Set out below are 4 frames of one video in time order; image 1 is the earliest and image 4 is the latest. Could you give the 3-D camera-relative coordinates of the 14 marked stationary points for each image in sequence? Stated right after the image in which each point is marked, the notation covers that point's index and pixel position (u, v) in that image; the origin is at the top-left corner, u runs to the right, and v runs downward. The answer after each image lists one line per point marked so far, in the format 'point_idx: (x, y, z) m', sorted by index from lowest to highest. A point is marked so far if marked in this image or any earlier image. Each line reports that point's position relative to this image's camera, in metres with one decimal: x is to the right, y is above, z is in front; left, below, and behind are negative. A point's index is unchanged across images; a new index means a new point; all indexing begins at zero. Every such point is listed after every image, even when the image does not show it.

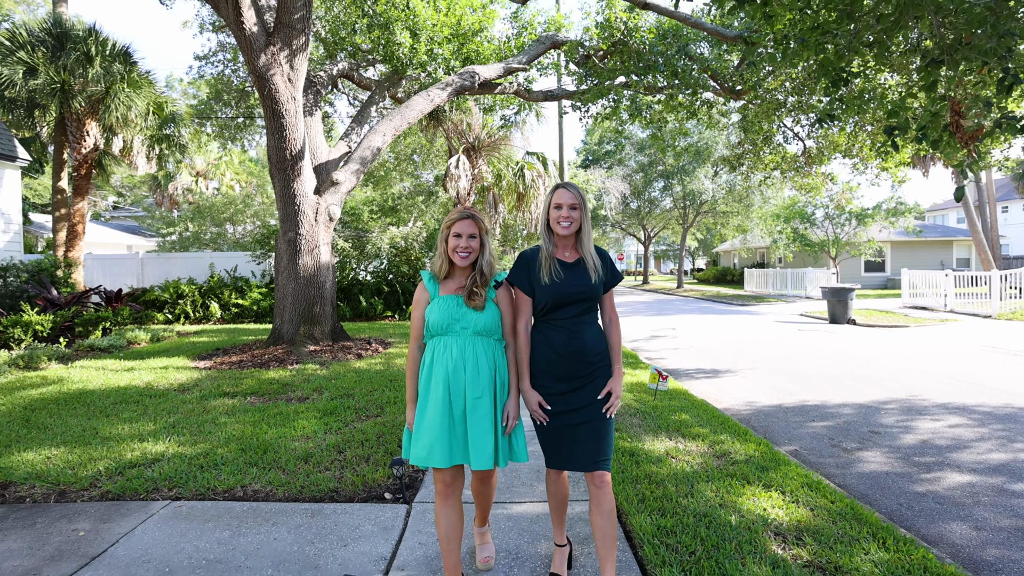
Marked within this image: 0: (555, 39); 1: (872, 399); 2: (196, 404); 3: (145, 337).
0: (+0.8, +4.9, +10.5) m
1: (+4.8, -1.5, +7.2) m
2: (-3.3, -1.2, +5.6) m
3: (-6.9, -0.9, +10.2) m
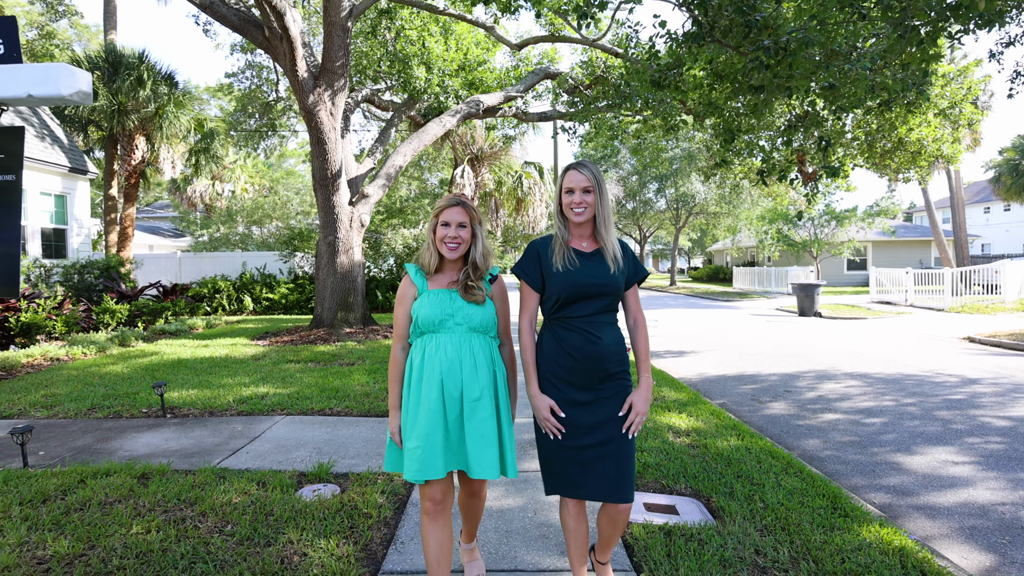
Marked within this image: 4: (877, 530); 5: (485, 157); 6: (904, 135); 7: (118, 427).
0: (+0.8, +5.0, +12.4) m
1: (+4.7, -1.4, +9.0) m
2: (-3.3, -1.1, +7.4) m
3: (-6.9, -0.8, +12.1) m
4: (+2.2, -1.5, +3.3) m
5: (-0.9, +4.1, +16.9) m
6: (+7.1, +2.8, +9.8) m
7: (-3.6, -1.3, +4.9) m
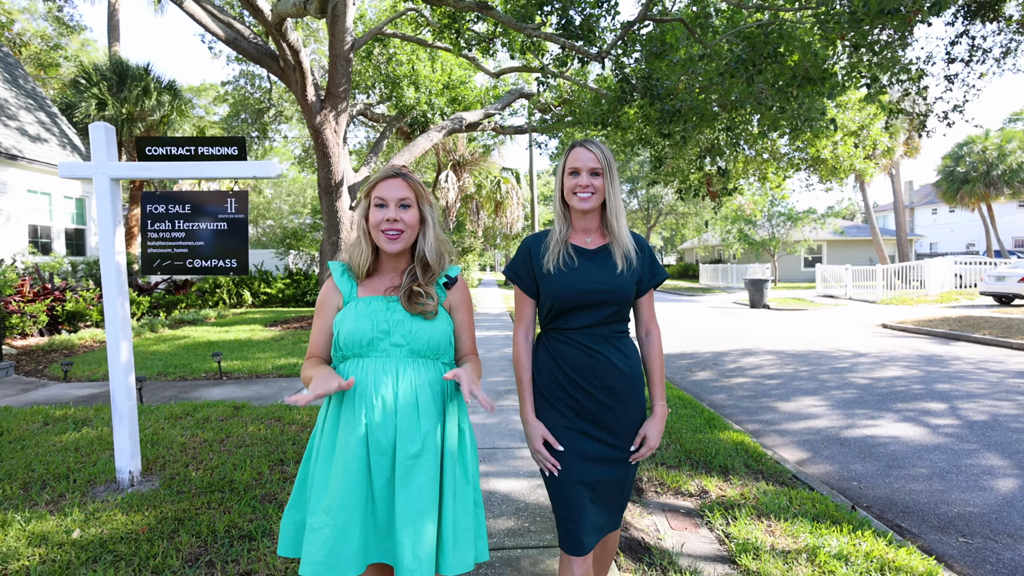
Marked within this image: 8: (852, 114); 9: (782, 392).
0: (+0.3, +5.1, +14.0) m
1: (+4.3, -1.2, +10.9) m
2: (-3.6, -0.9, +8.9) m
3: (-7.5, -0.7, +13.5) m
4: (+2.0, -1.4, +5.1) m
5: (-1.6, +4.3, +18.5) m
6: (+6.7, +3.0, +11.7) m
7: (-3.9, -1.2, +6.5) m
8: (+7.5, +3.9, +12.0) m
9: (+3.8, -1.4, +7.6) m
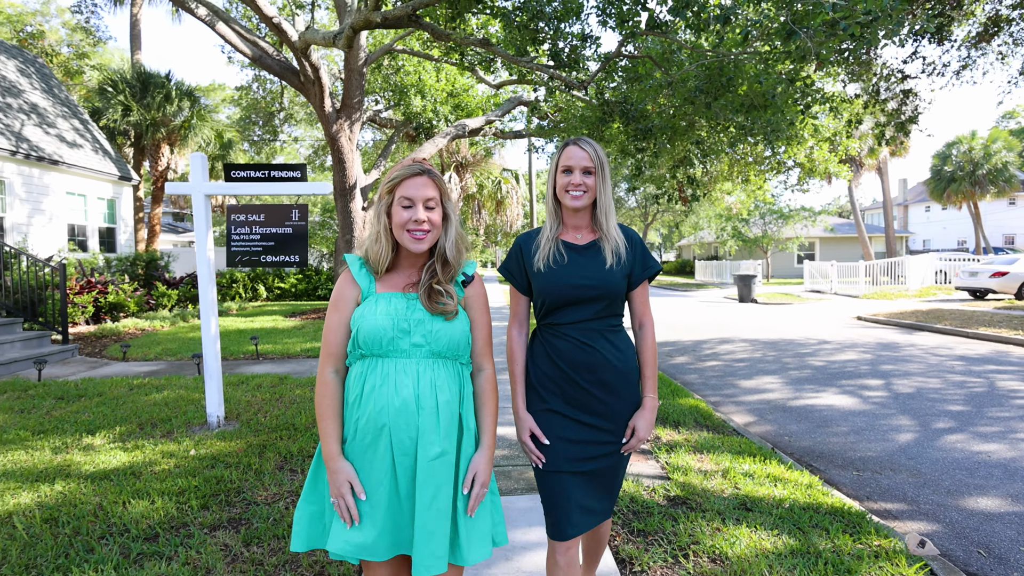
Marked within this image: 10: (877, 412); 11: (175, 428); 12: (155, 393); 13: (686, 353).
0: (+0.3, +5.3, +15.1) m
1: (+4.3, -1.1, +11.9) m
2: (-3.7, -0.8, +10.0) m
3: (-7.5, -0.5, +14.6) m
4: (+2.0, -1.3, +6.2) m
5: (-1.6, +4.5, +19.6) m
6: (+6.7, +3.1, +12.7) m
7: (-3.9, -1.0, +7.6) m
8: (+7.5, +4.0, +13.0) m
9: (+3.7, -1.3, +8.6) m
10: (+4.2, -1.4, +6.2) m
11: (-2.7, -1.1, +4.3) m
12: (-3.6, -1.1, +5.4) m
13: (+3.3, -1.3, +10.3) m
